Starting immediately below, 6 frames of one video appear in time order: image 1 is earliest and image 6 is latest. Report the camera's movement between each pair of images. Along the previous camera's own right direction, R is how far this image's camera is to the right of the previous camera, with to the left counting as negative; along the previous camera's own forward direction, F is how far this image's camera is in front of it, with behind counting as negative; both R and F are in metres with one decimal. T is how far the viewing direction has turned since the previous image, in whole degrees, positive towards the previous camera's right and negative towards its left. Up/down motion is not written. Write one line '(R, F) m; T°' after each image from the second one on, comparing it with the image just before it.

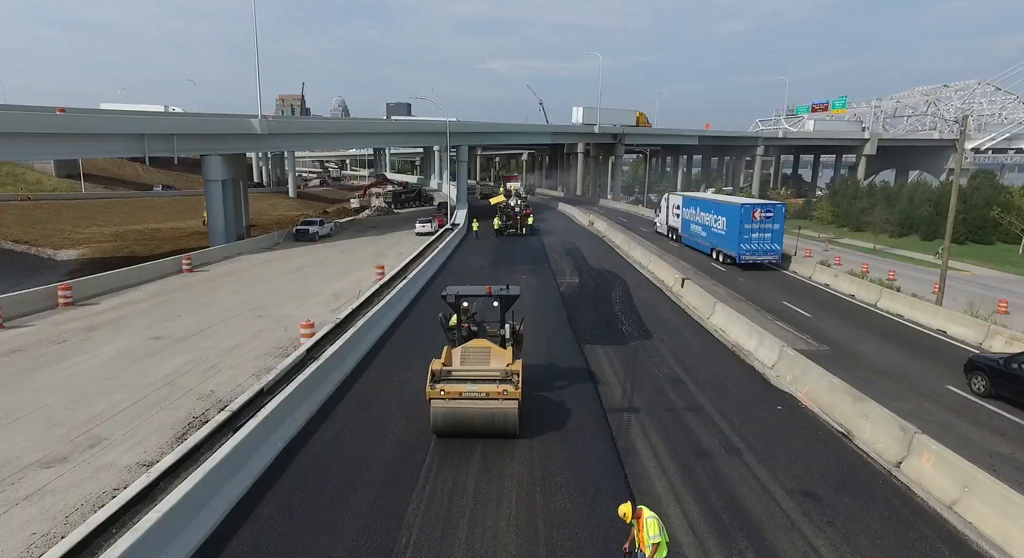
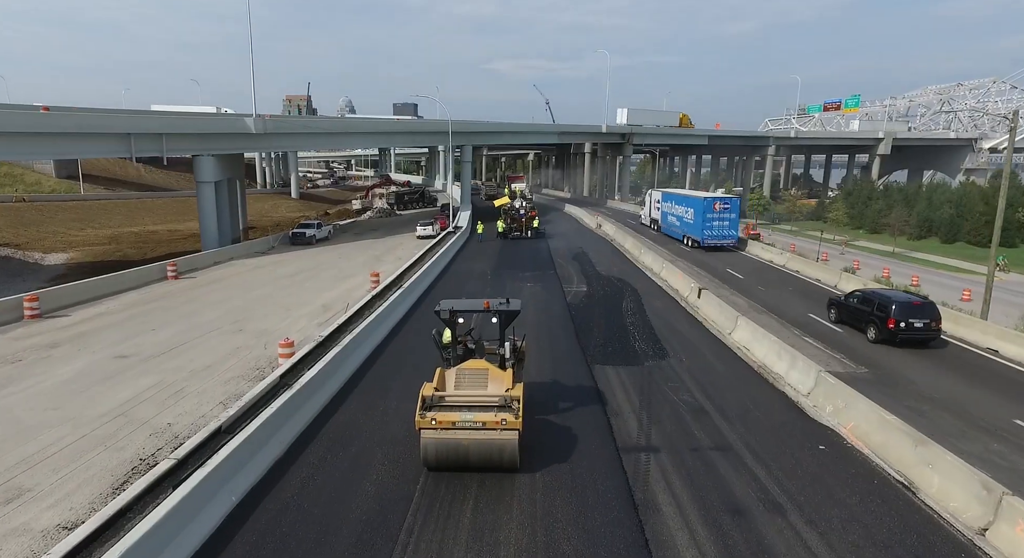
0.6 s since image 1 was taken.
(+0.1, +1.7) m; -1°
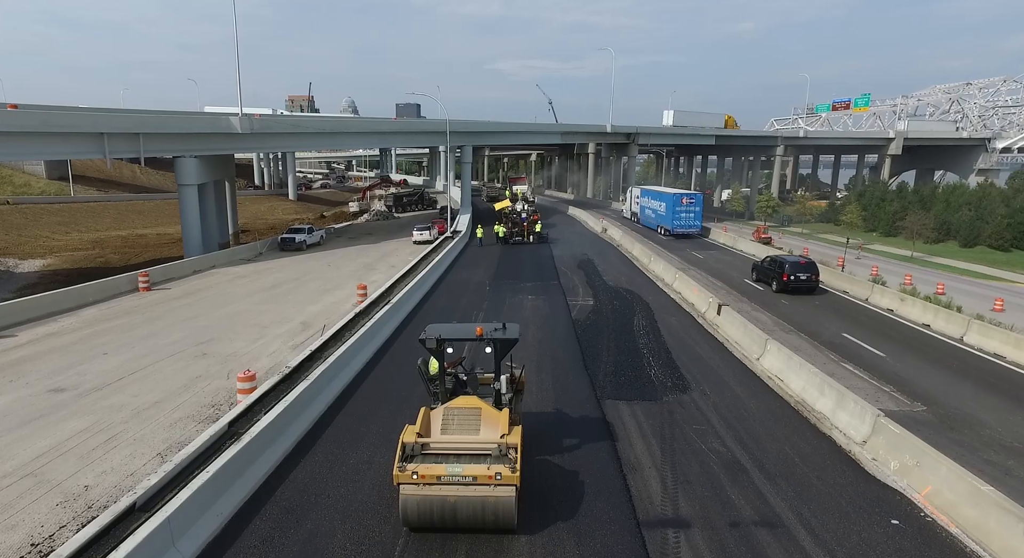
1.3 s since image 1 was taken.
(+0.1, +2.1) m; 0°
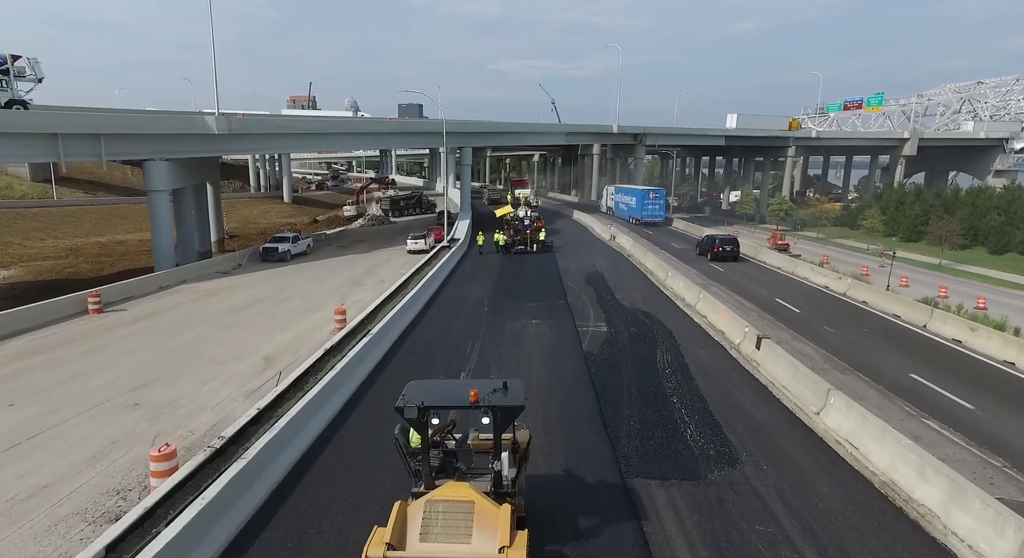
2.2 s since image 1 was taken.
(0.0, +3.1) m; 0°
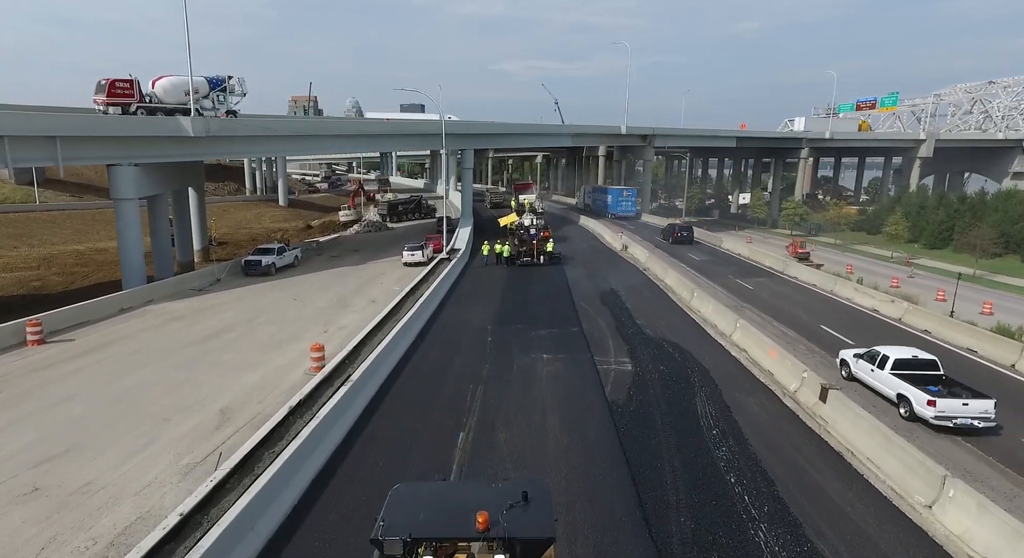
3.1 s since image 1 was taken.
(-0.2, +3.0) m; 0°
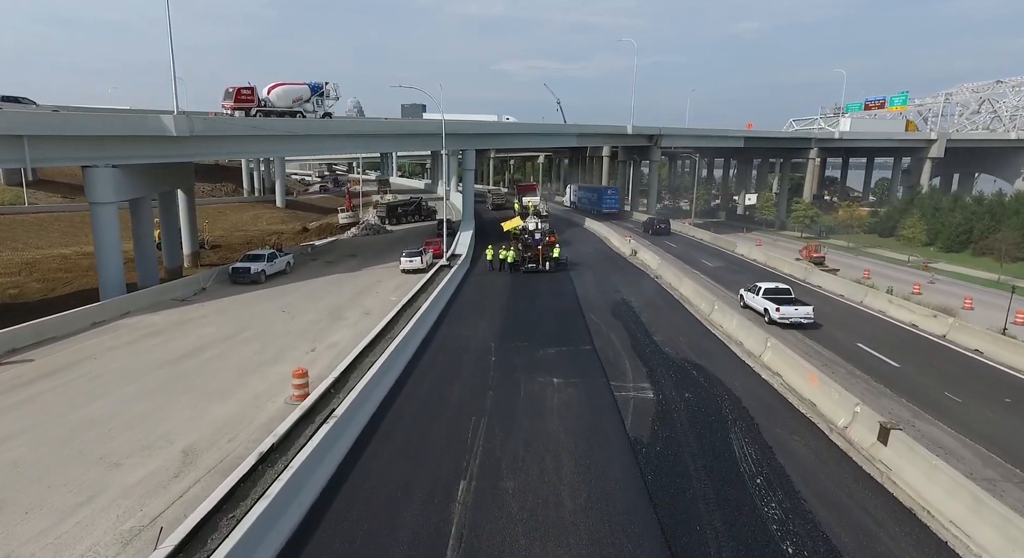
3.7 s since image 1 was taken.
(-0.2, +1.9) m; 0°
